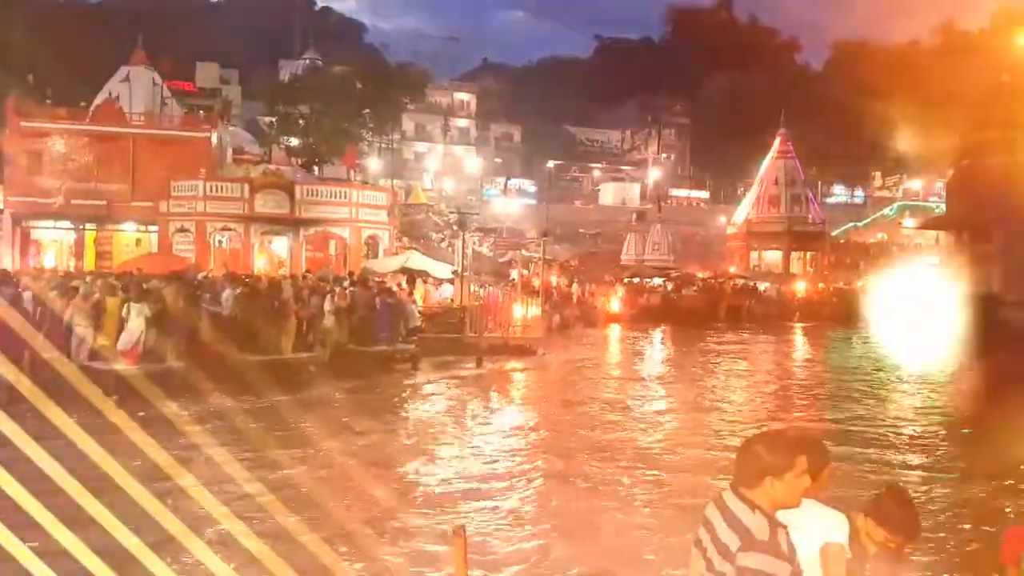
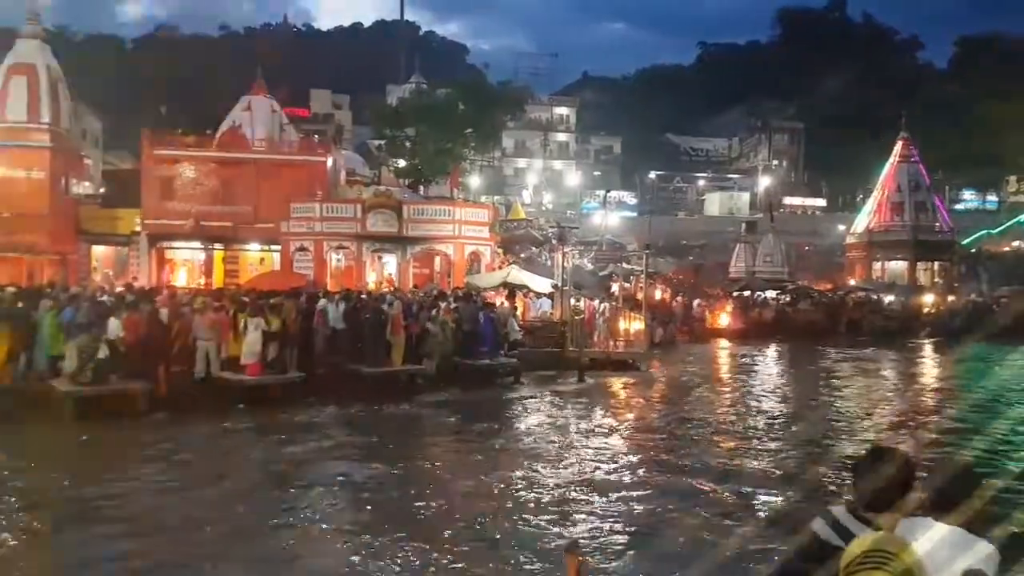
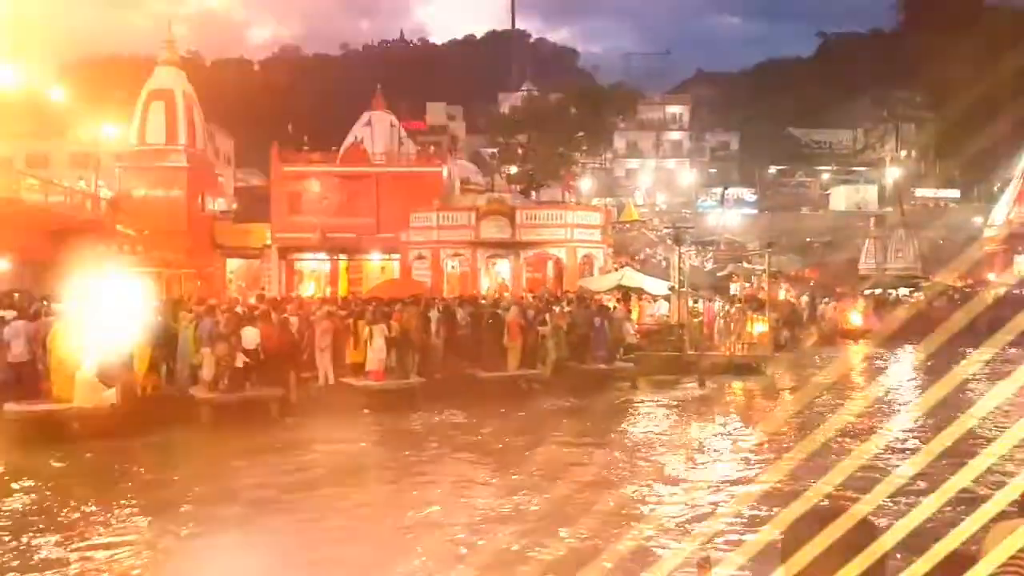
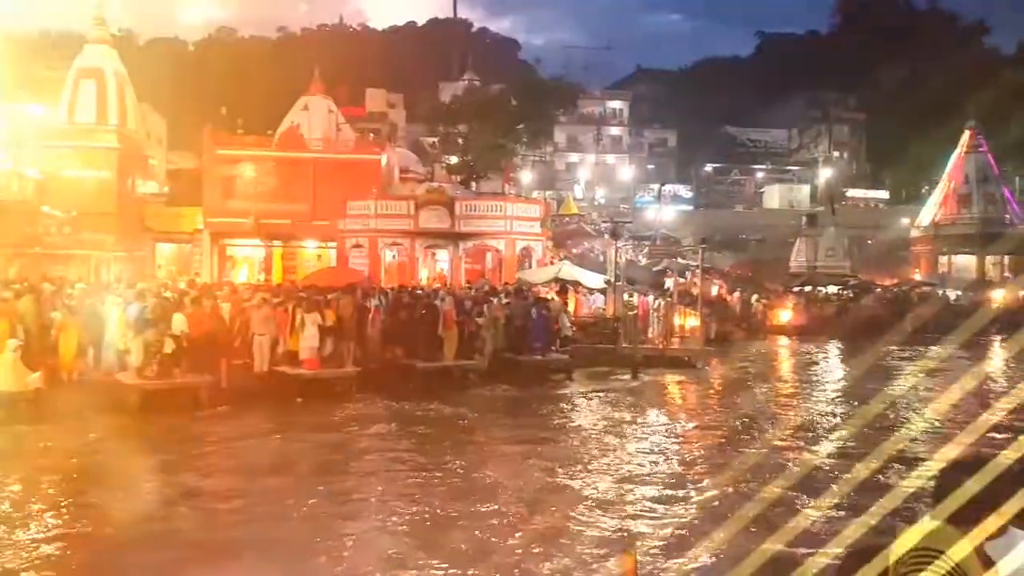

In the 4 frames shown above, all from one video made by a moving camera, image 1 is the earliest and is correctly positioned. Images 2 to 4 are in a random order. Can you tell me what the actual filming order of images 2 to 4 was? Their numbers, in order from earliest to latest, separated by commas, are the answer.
2, 4, 3
